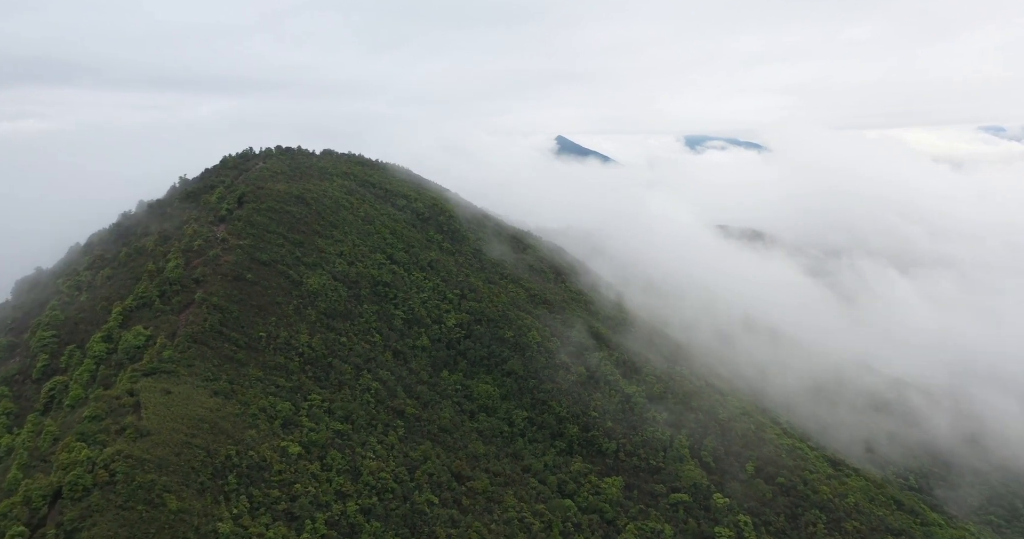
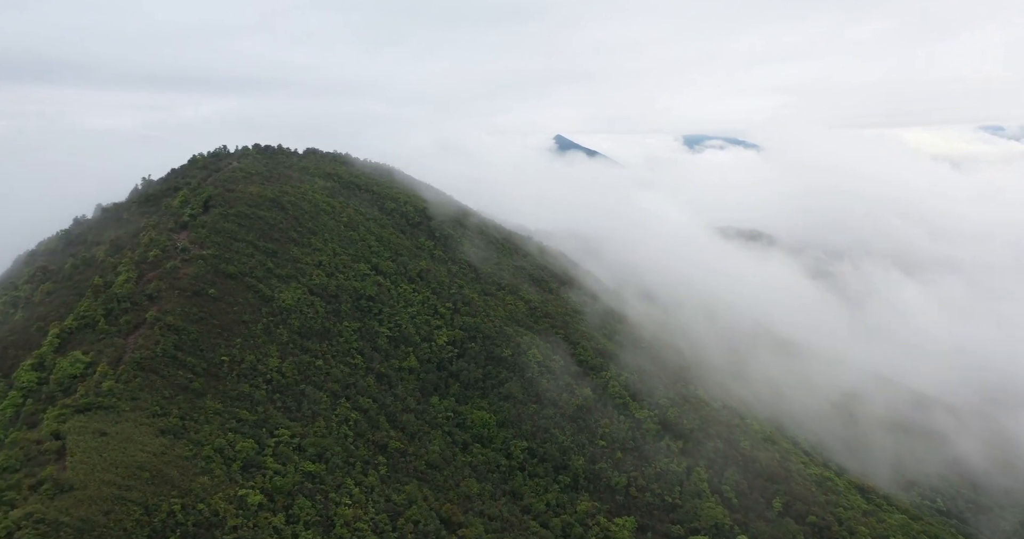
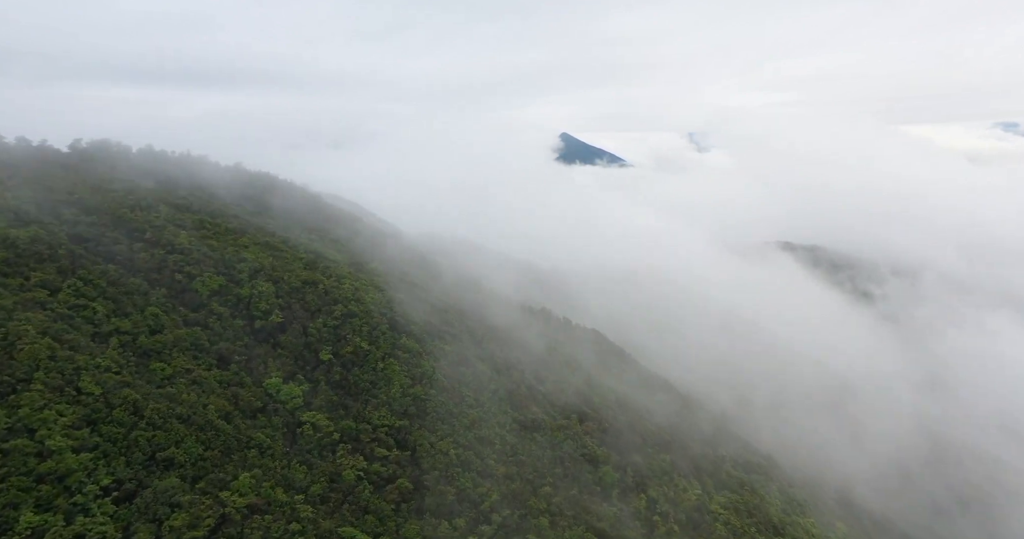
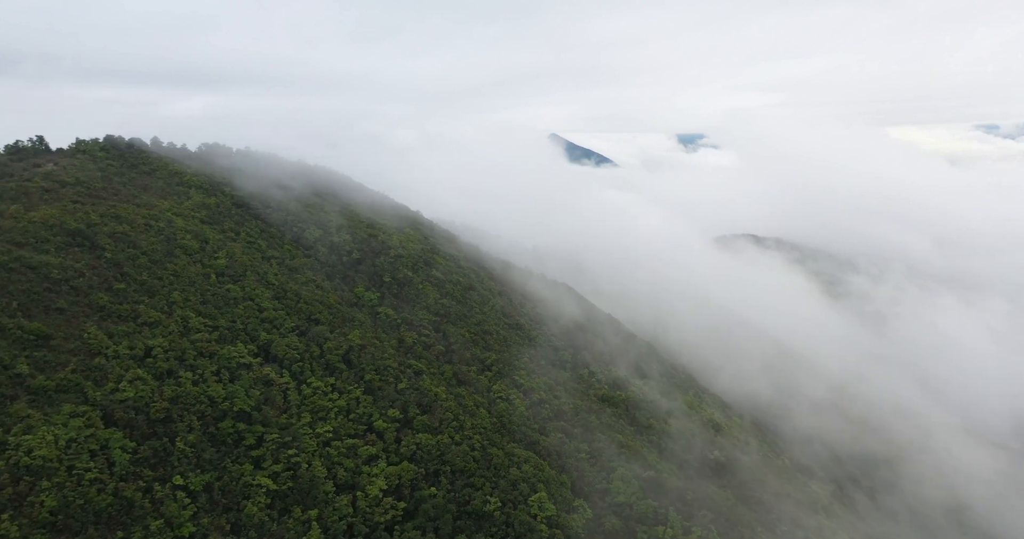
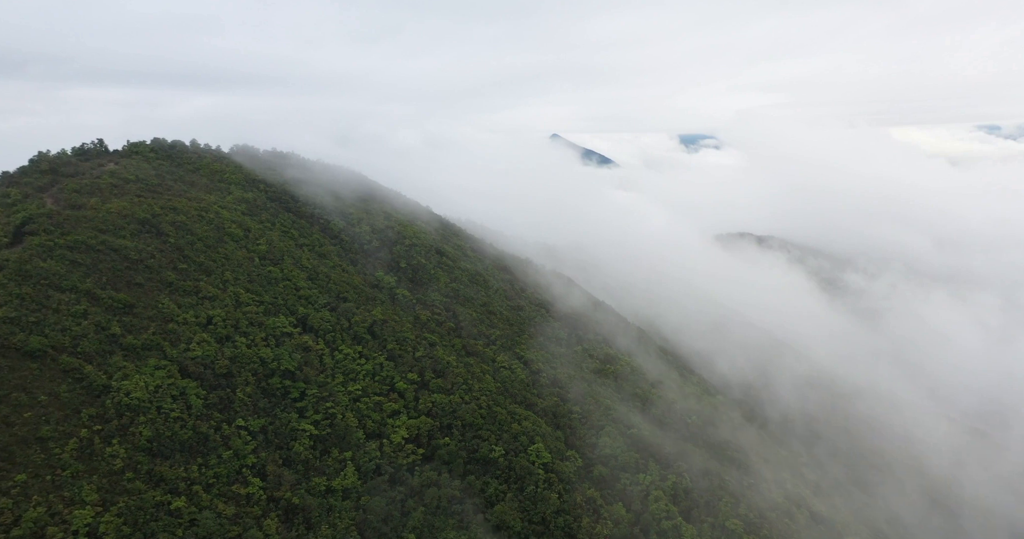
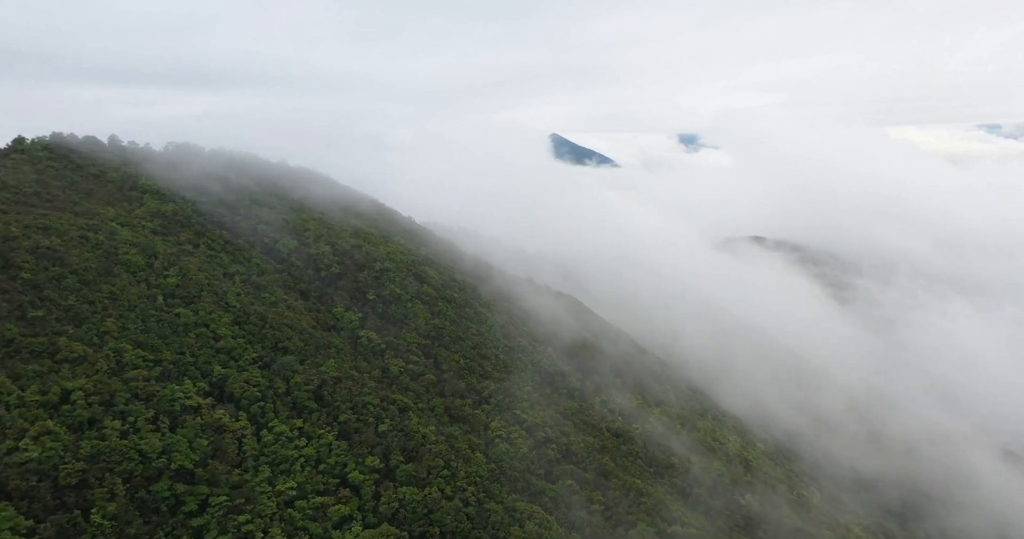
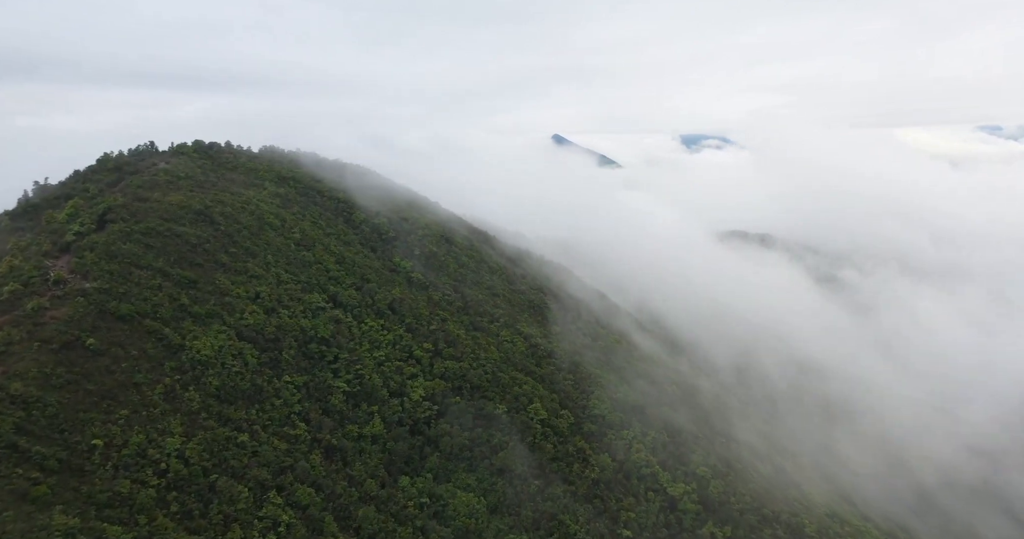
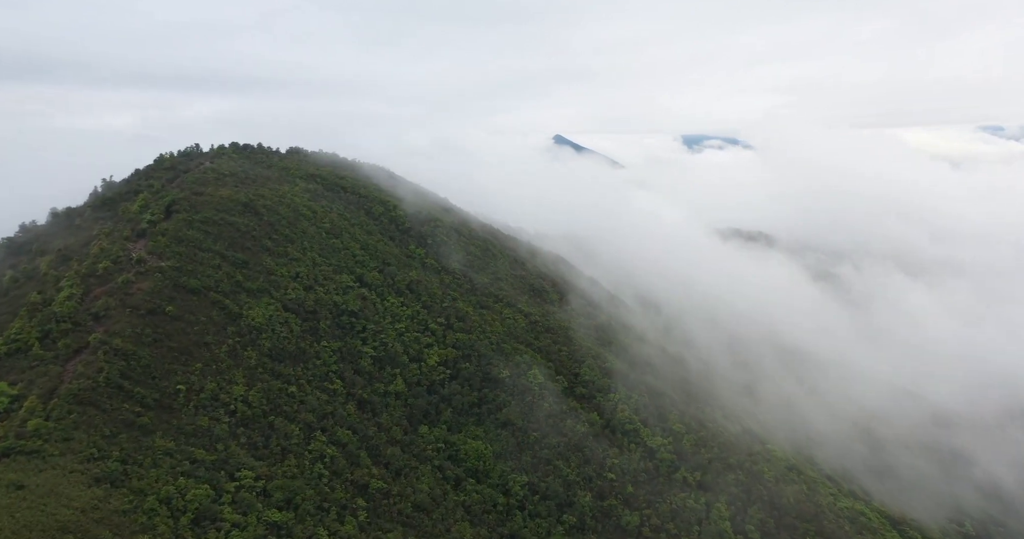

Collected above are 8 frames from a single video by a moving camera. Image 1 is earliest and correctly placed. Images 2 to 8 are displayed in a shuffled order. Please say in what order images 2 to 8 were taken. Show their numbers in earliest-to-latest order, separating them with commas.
2, 8, 7, 5, 4, 6, 3
